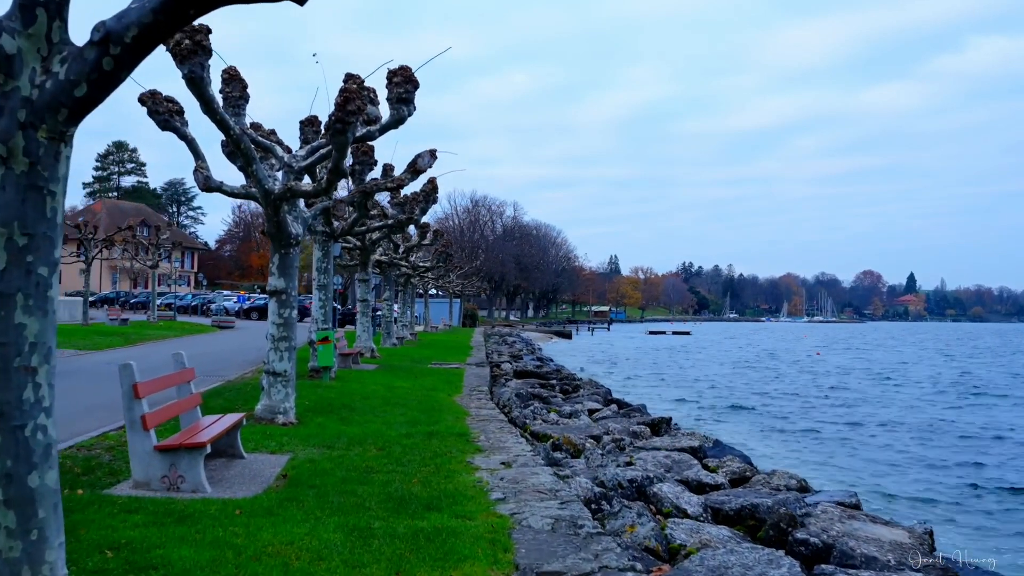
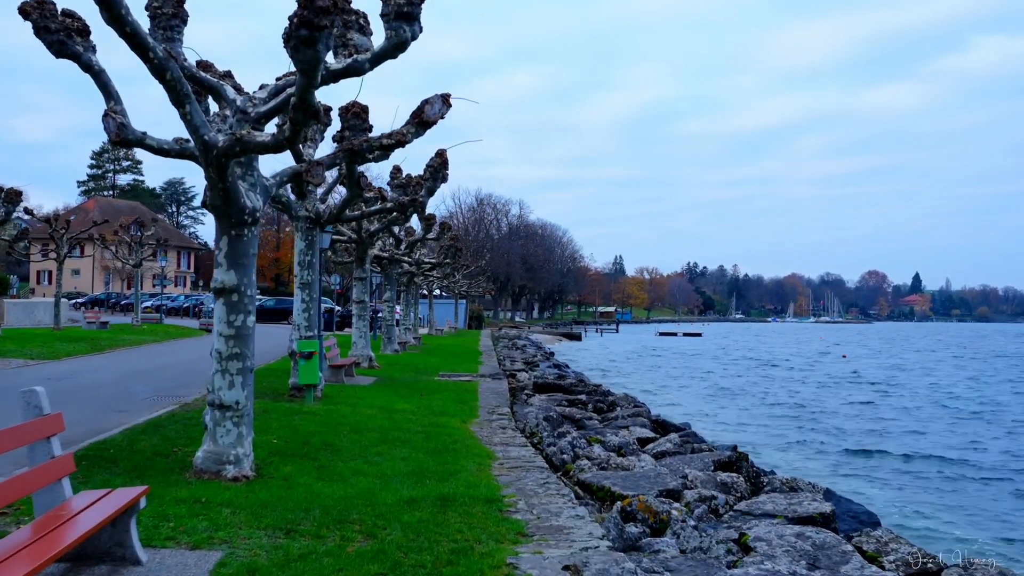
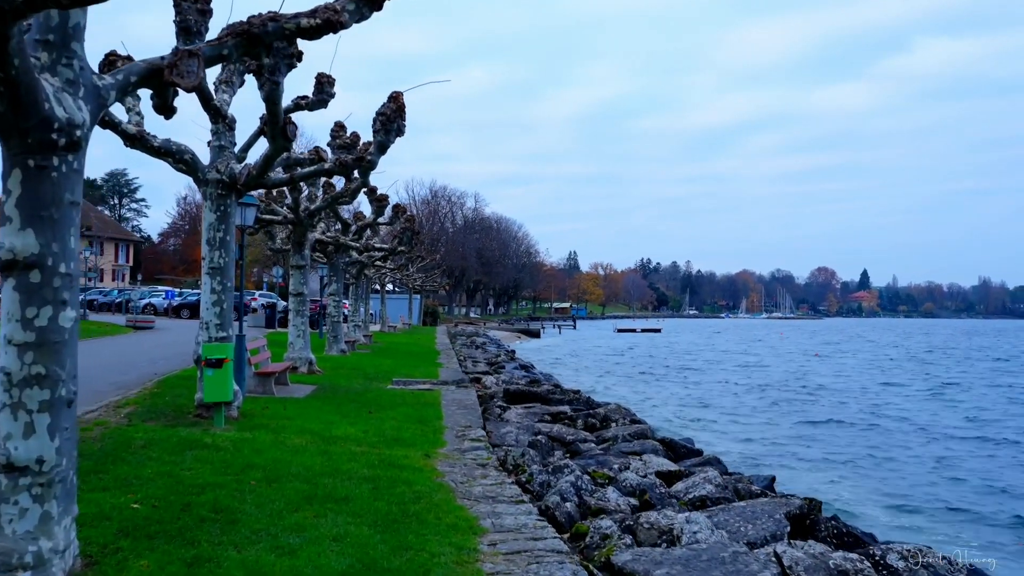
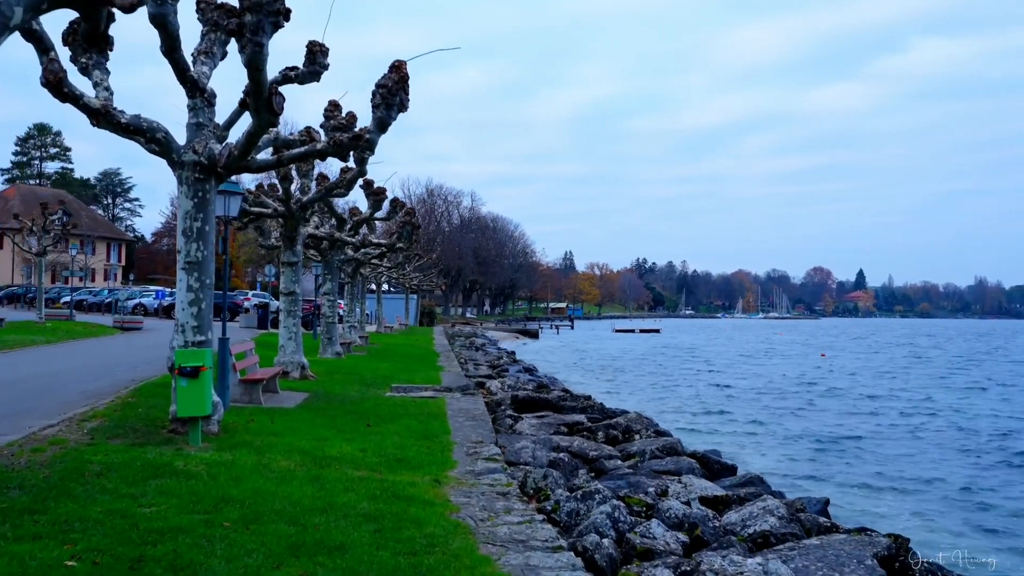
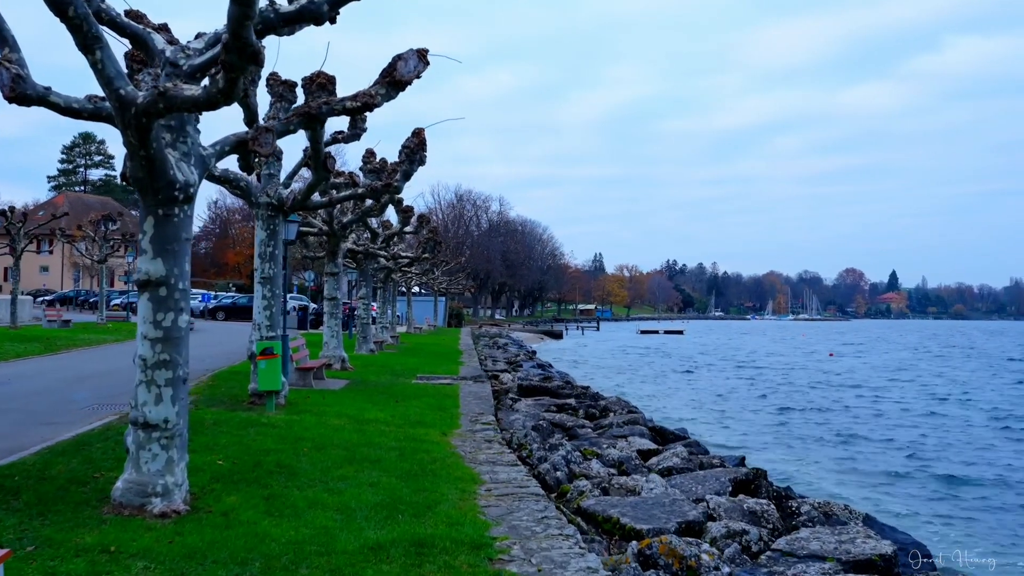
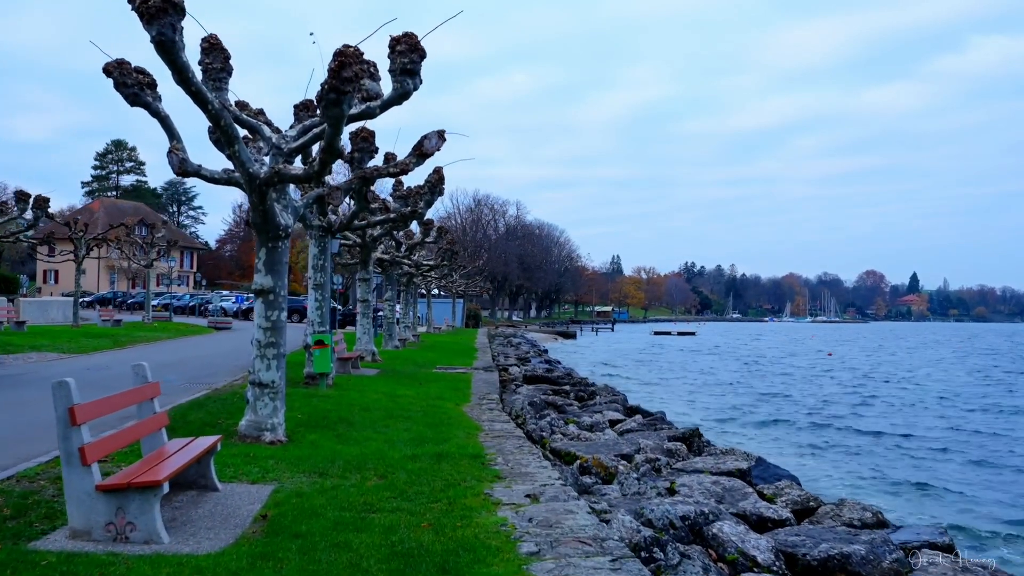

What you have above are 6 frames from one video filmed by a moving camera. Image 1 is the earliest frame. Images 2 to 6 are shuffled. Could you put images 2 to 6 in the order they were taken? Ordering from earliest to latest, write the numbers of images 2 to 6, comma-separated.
6, 2, 5, 3, 4
